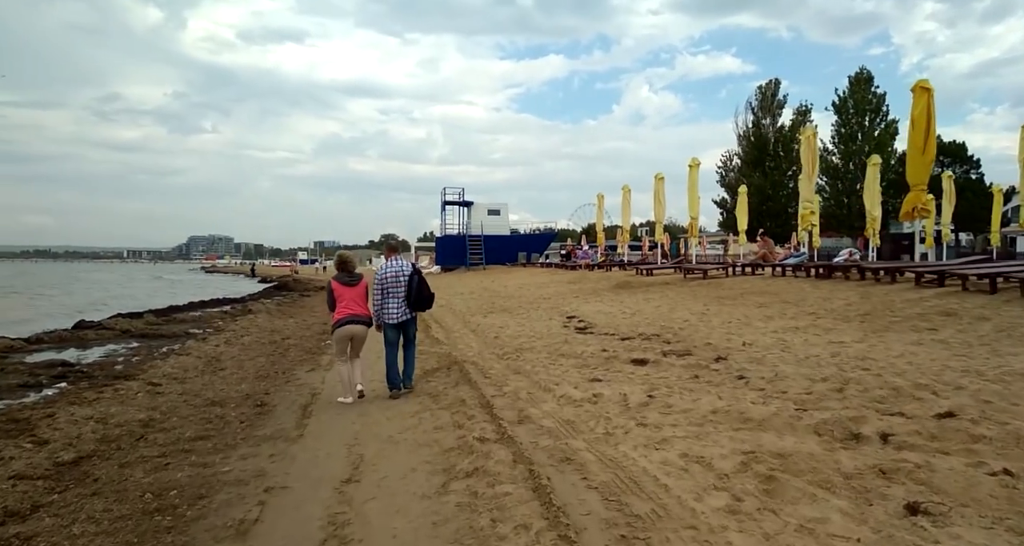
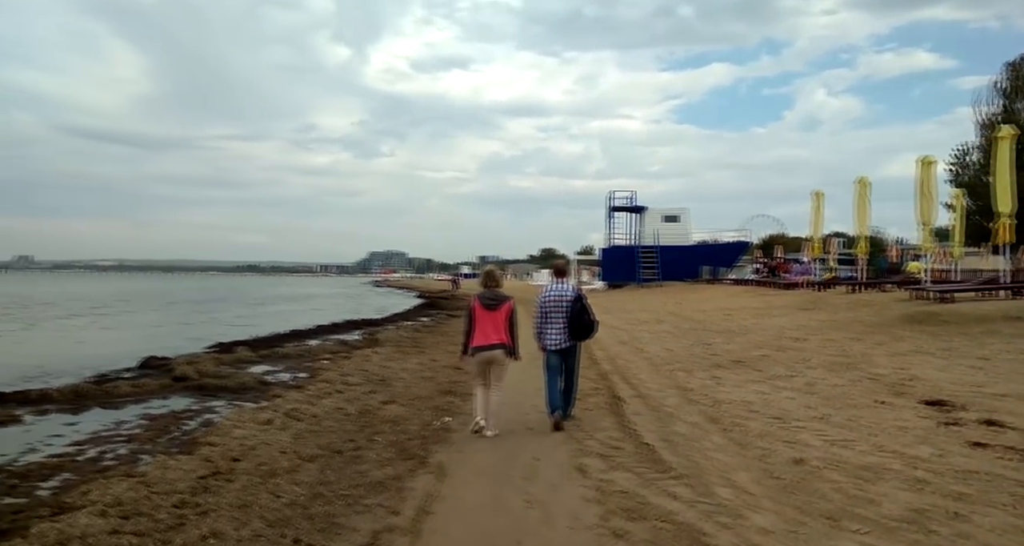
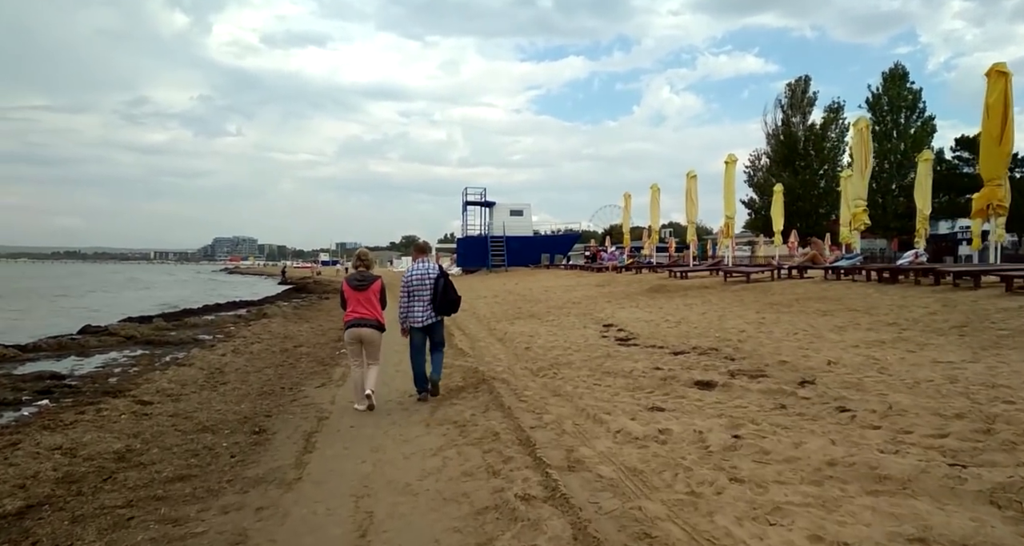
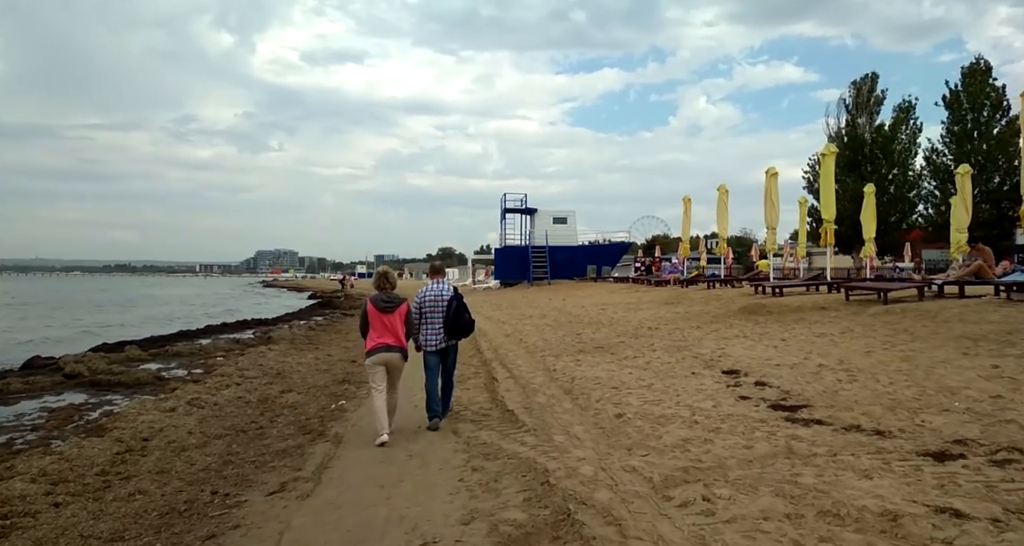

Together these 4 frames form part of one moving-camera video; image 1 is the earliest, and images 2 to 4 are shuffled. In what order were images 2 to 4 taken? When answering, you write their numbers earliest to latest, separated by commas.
3, 4, 2
